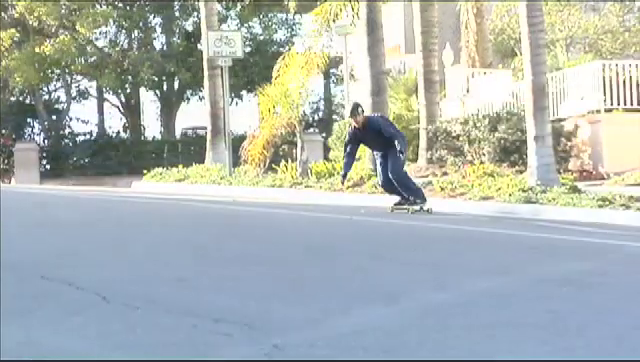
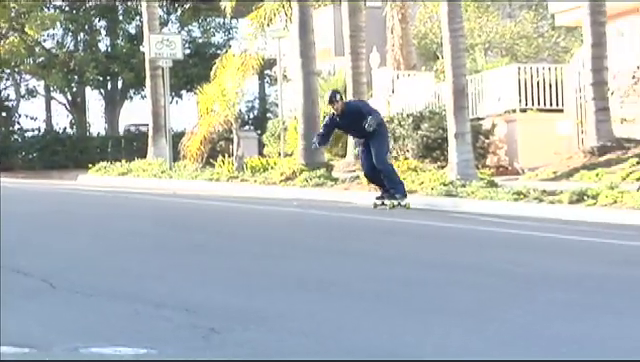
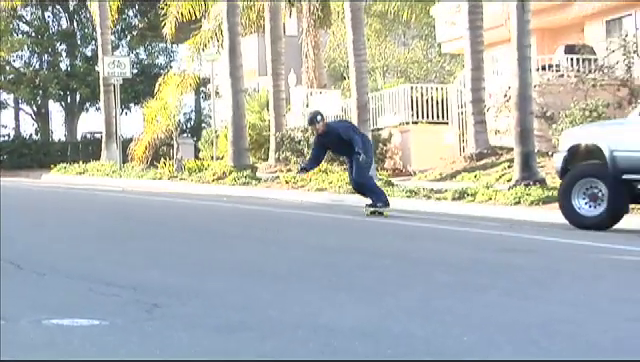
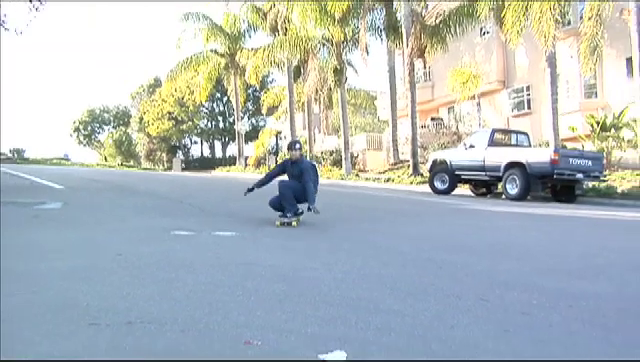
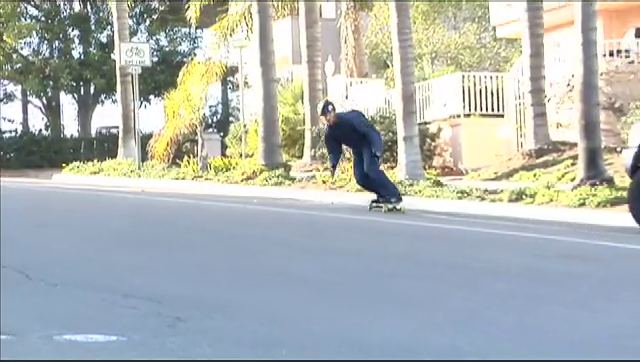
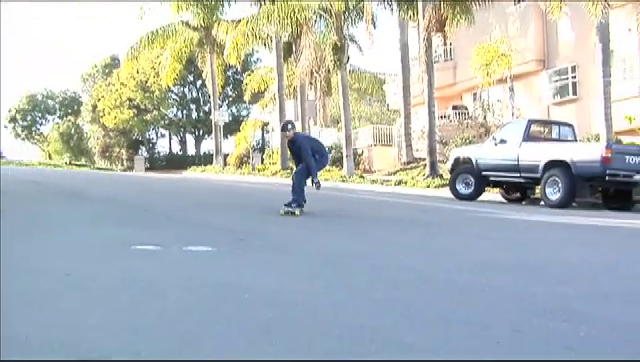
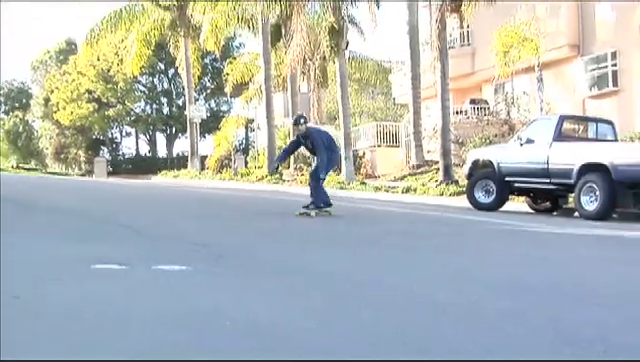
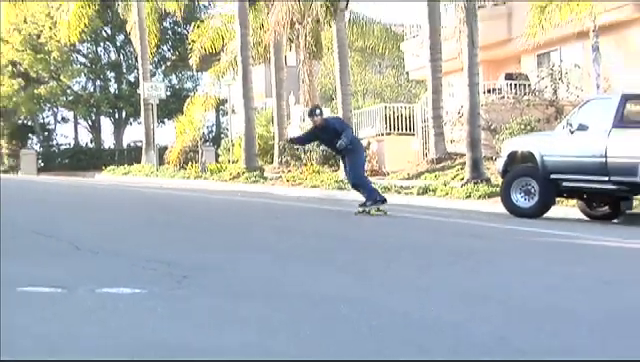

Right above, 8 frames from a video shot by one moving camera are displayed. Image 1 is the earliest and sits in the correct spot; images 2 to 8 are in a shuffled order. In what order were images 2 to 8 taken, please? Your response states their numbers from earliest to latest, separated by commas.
2, 5, 3, 8, 7, 6, 4
